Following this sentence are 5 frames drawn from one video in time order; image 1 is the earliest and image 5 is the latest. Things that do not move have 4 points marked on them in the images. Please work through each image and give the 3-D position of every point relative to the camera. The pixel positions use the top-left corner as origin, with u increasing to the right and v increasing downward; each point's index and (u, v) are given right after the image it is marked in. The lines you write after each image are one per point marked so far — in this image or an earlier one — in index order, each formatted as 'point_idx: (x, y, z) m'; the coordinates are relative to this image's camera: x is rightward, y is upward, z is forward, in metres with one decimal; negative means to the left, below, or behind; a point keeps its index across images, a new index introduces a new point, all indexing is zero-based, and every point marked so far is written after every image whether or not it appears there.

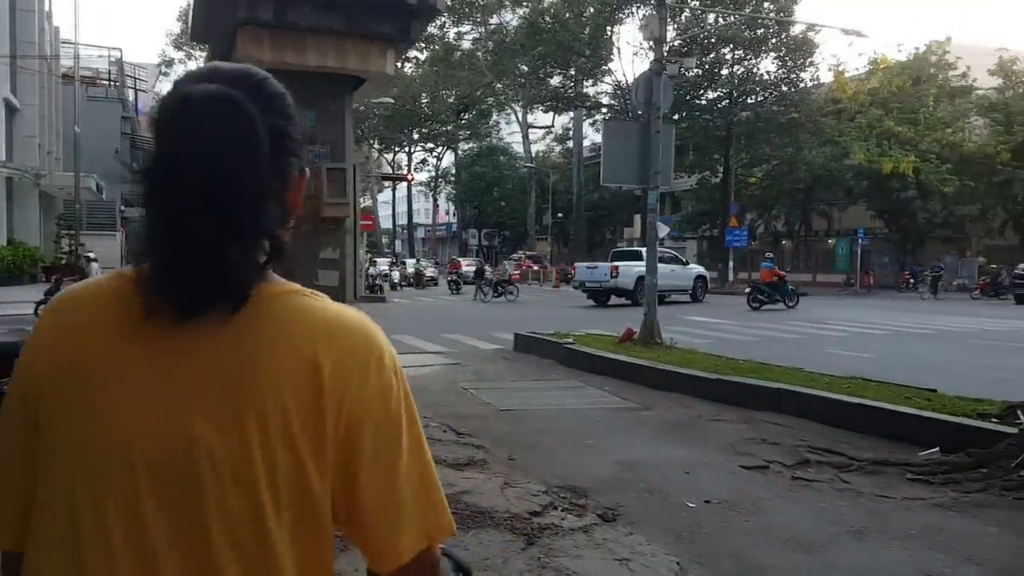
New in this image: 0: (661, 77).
0: (+2.5, +3.6, +13.9) m
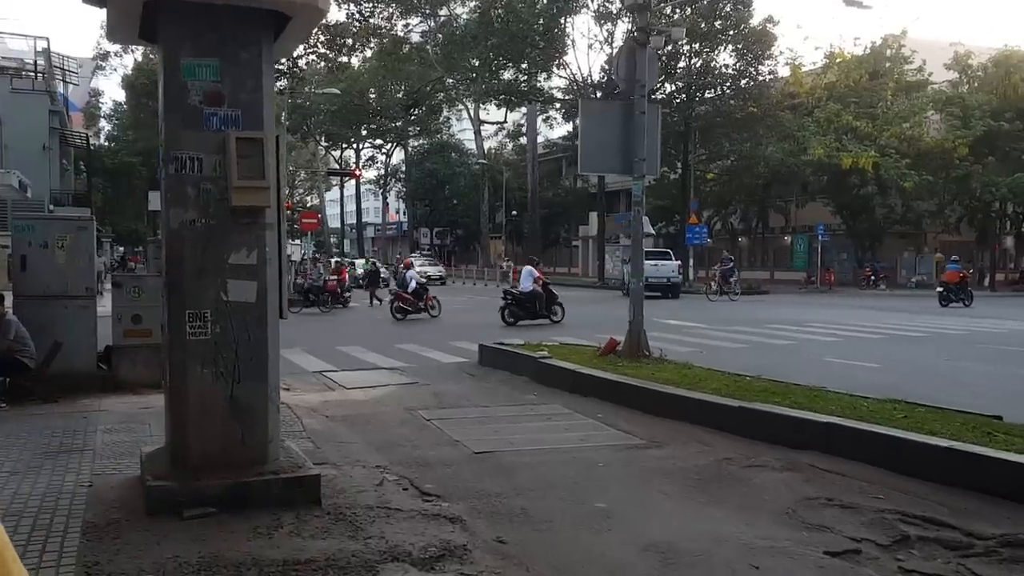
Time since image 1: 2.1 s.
0: (+2.0, +3.5, +12.1) m
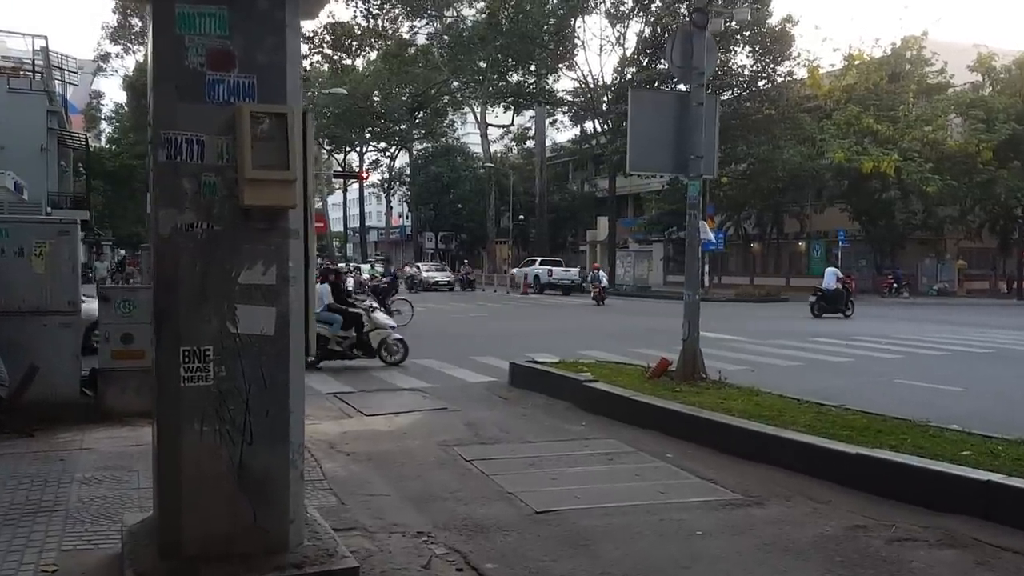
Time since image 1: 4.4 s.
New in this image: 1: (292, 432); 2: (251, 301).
0: (+2.5, +3.3, +10.8) m
1: (-1.1, -0.7, +4.0) m
2: (-1.3, -0.1, +4.0) m
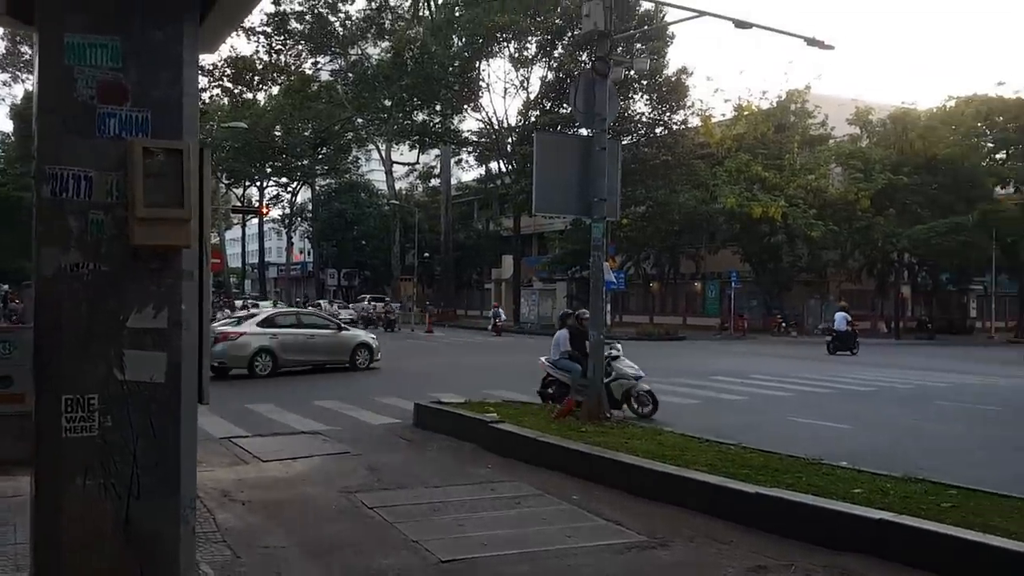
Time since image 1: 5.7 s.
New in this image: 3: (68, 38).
0: (+1.3, +2.8, +11.1) m
1: (-1.5, -0.9, +3.8) m
2: (-1.7, -0.3, +3.7) m
3: (-2.0, +1.1, +3.6) m
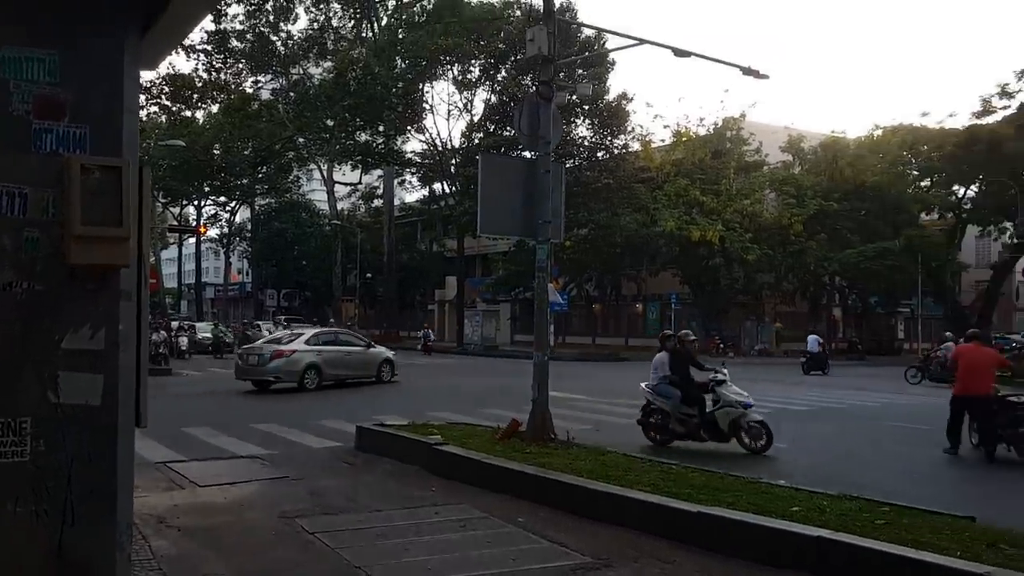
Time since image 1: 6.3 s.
0: (+0.5, +2.5, +11.2) m
1: (-1.8, -1.0, +3.7) m
2: (-1.9, -0.4, +3.6) m
3: (-2.2, +1.0, +3.5) m
